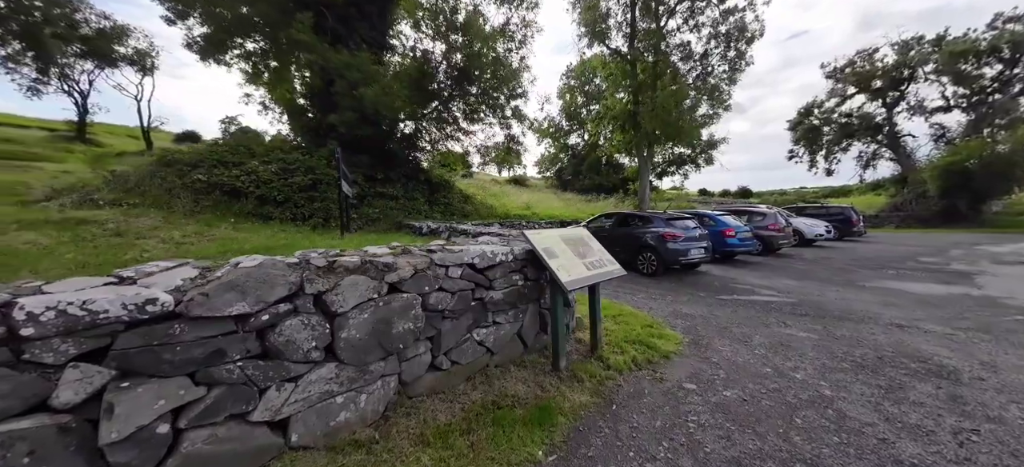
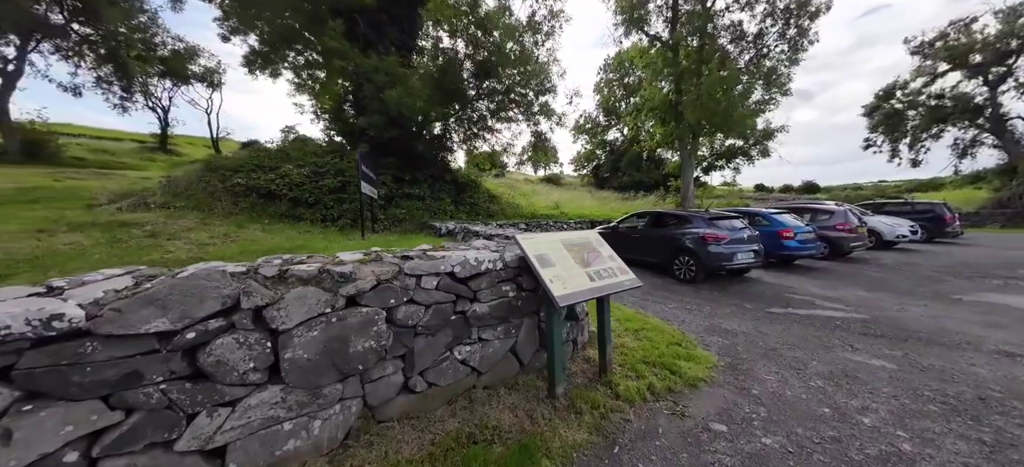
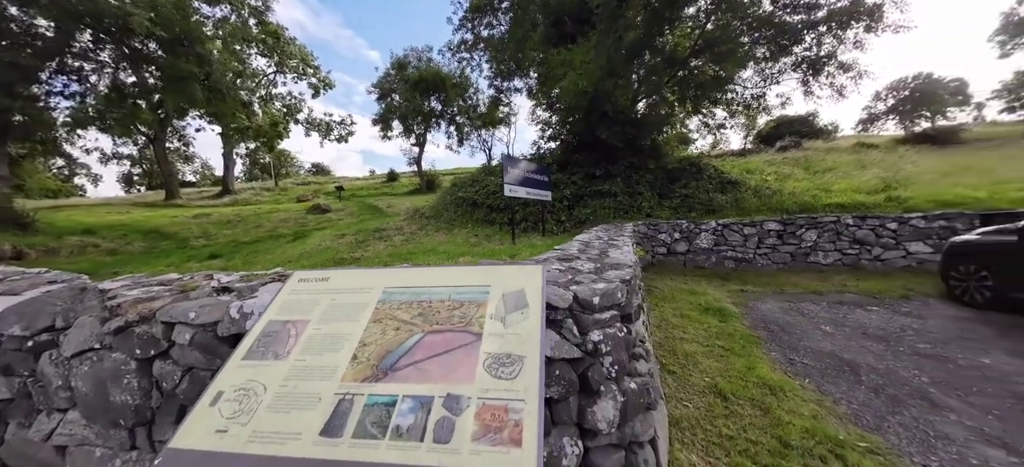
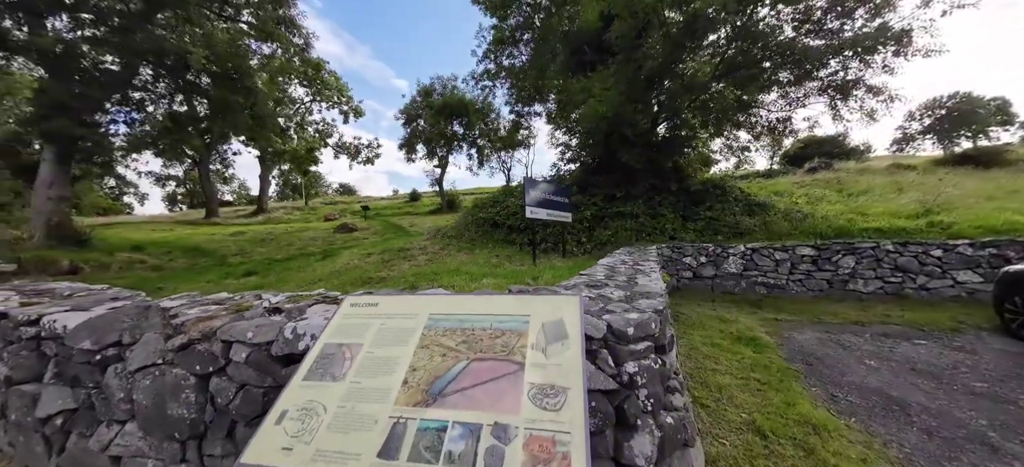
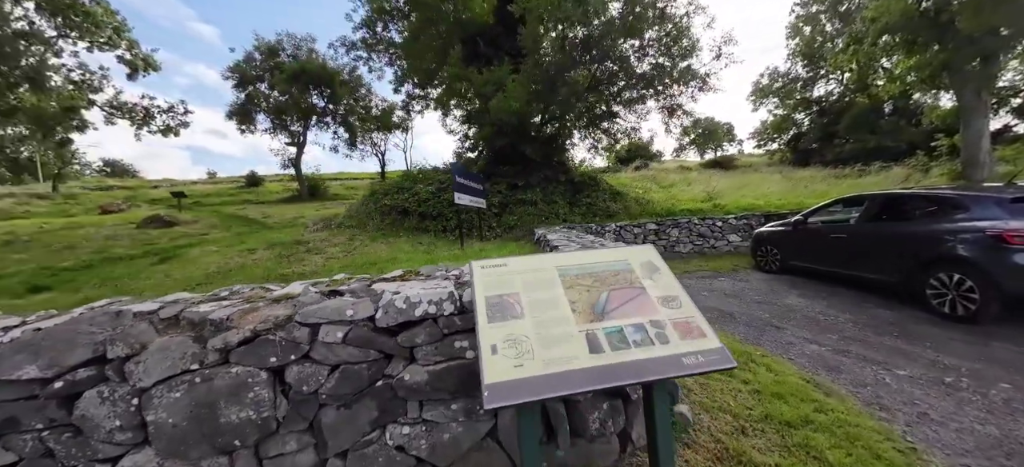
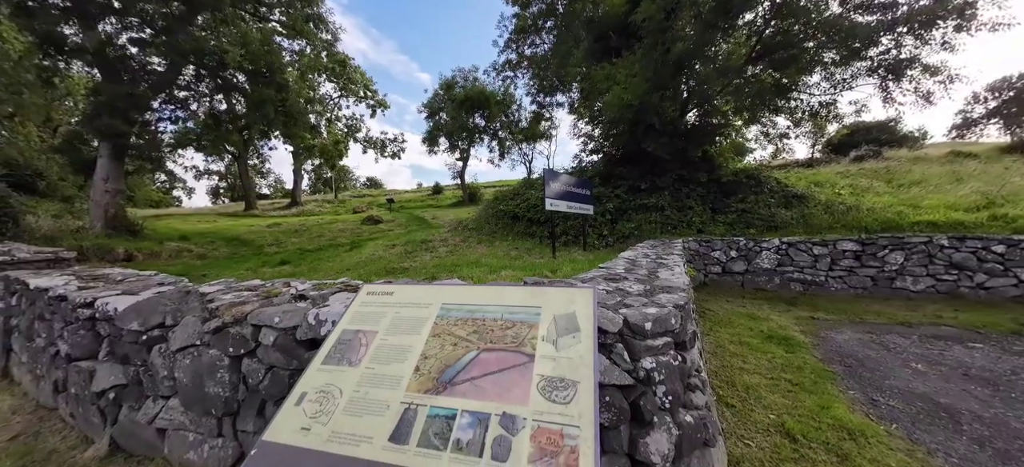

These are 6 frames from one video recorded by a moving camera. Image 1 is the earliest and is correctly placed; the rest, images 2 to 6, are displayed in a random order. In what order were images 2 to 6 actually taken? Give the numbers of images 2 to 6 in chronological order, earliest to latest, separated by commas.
2, 5, 4, 6, 3
